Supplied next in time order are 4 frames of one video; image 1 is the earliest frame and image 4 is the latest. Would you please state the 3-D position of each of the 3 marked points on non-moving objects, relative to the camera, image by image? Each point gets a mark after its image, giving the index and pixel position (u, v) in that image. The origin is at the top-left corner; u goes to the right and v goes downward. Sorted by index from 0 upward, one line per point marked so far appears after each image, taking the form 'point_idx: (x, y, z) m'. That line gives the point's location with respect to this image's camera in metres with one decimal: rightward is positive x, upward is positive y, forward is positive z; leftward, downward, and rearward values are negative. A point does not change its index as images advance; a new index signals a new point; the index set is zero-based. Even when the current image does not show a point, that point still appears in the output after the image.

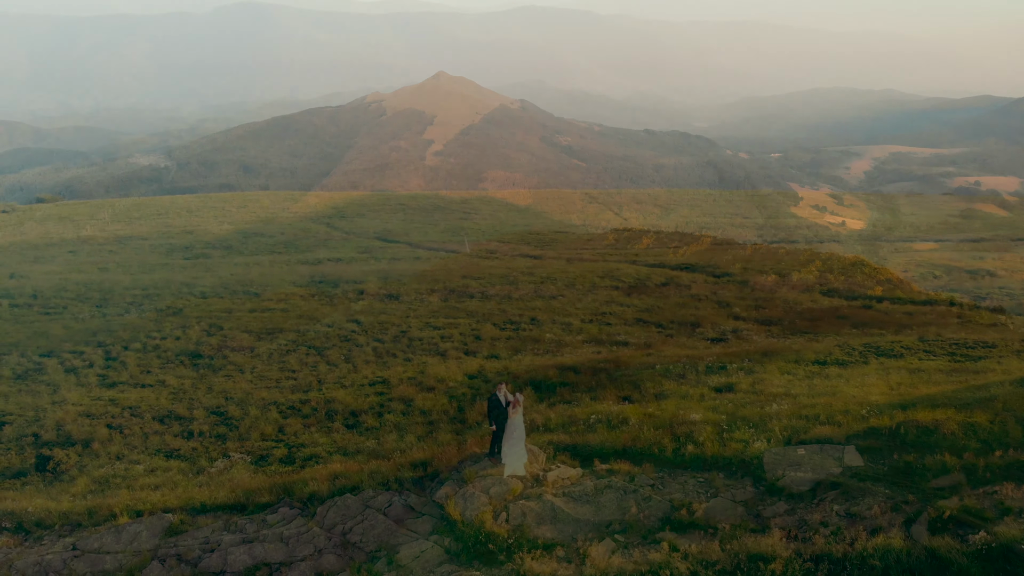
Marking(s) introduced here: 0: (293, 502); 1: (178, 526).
0: (-4.3, -4.1, +16.1) m
1: (-6.4, -4.5, +15.9) m
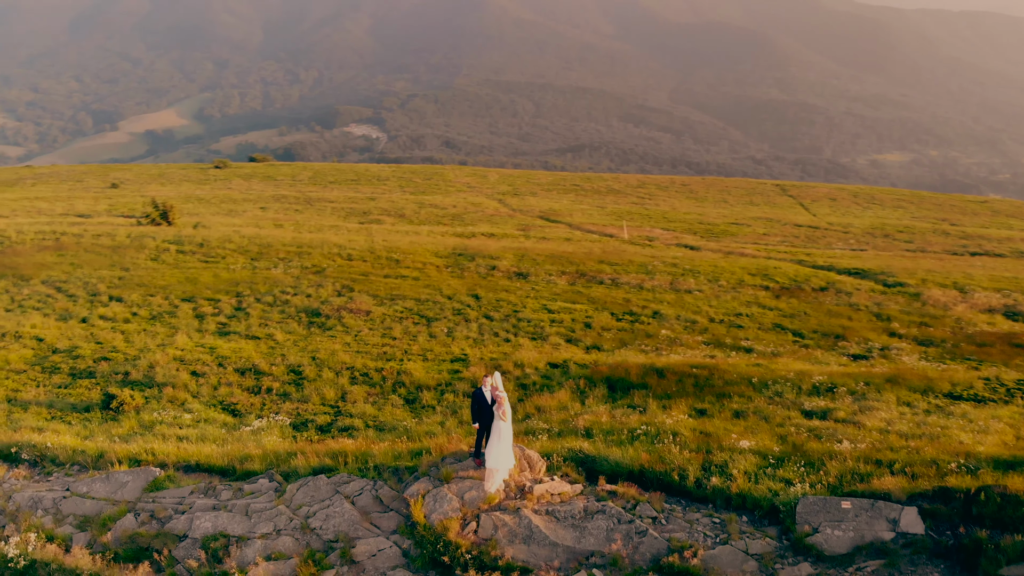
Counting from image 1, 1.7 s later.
0: (-4.4, -3.4, +15.3) m
1: (-6.4, -3.5, +15.5) m
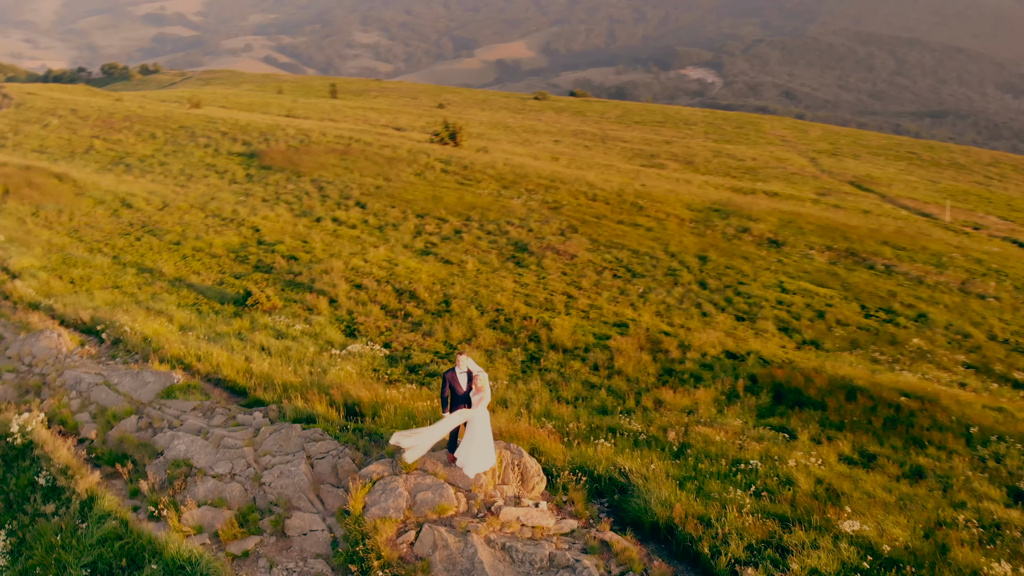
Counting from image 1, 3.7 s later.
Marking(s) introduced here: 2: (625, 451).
0: (-3.8, -2.0, +13.6) m
1: (-5.6, -1.7, +14.5) m
2: (+1.8, -2.6, +13.4) m
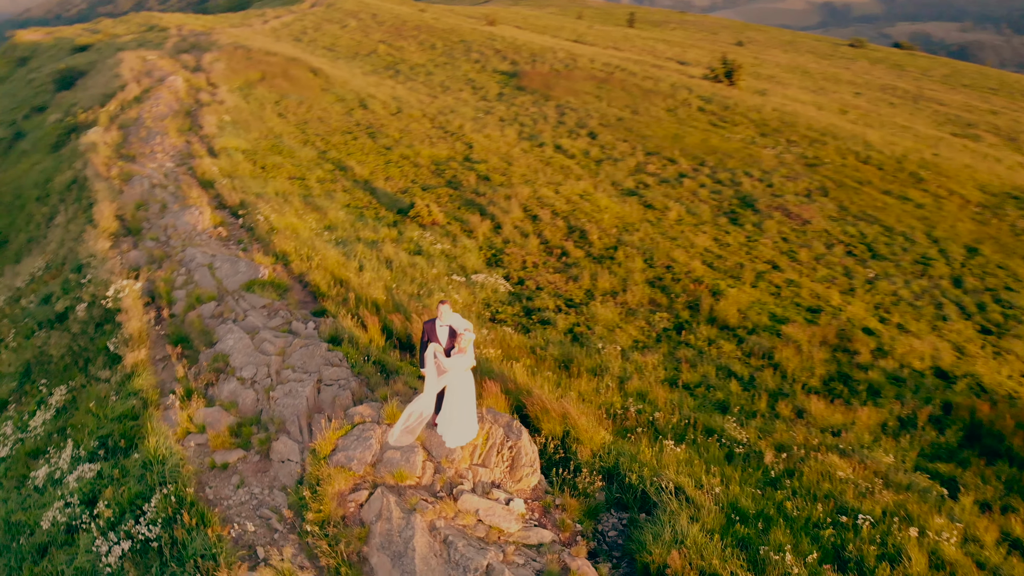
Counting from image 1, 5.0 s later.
0: (-2.6, -0.5, +12.7) m
1: (-4.0, 0.0, +14.2) m
2: (+2.4, -2.2, +10.9) m
